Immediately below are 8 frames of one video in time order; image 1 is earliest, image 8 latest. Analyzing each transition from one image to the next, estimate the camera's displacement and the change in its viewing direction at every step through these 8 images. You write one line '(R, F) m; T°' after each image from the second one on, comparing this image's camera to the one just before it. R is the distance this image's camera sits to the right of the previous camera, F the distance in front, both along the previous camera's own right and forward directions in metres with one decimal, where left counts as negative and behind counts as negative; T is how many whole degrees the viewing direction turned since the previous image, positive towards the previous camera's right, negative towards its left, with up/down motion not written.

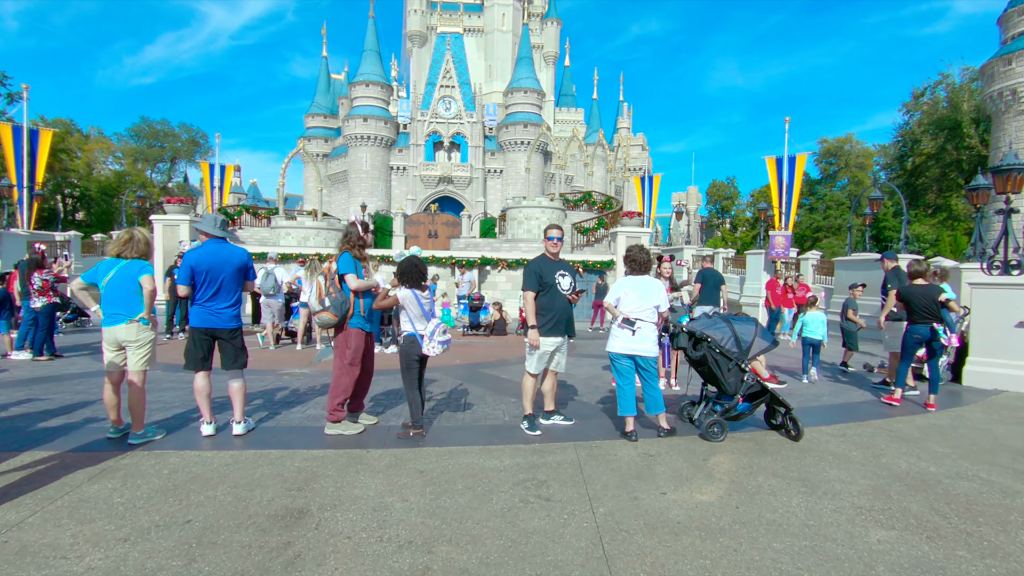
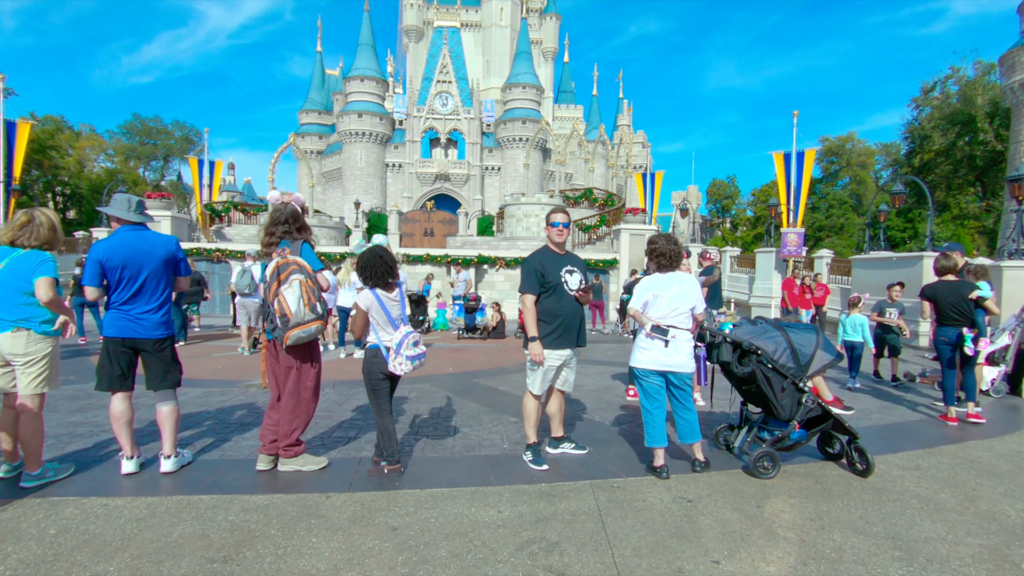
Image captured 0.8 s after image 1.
(0.0, +0.9) m; 0°
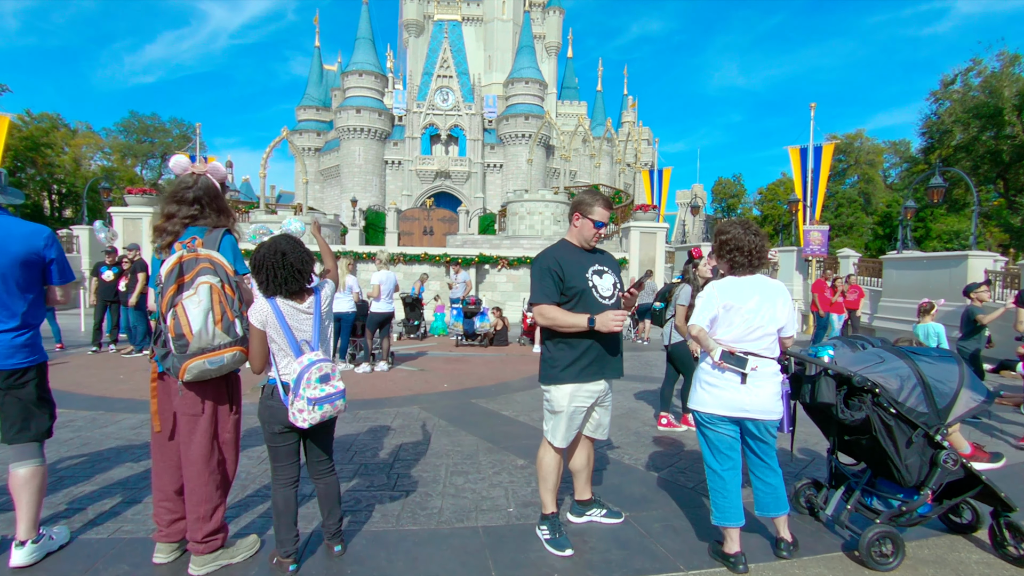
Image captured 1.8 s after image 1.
(0.0, +1.1) m; 0°
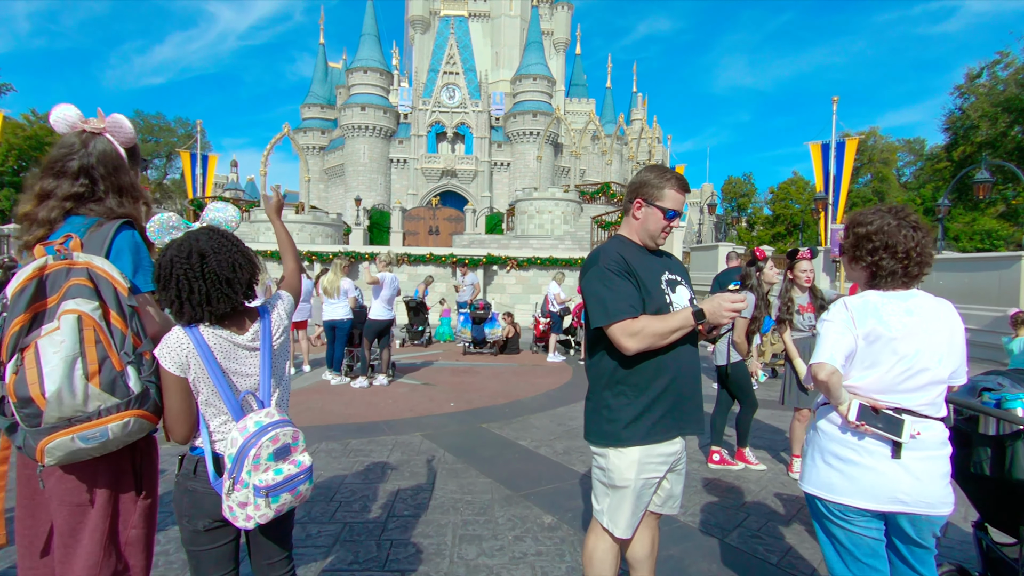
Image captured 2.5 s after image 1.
(-0.1, +0.8) m; -1°
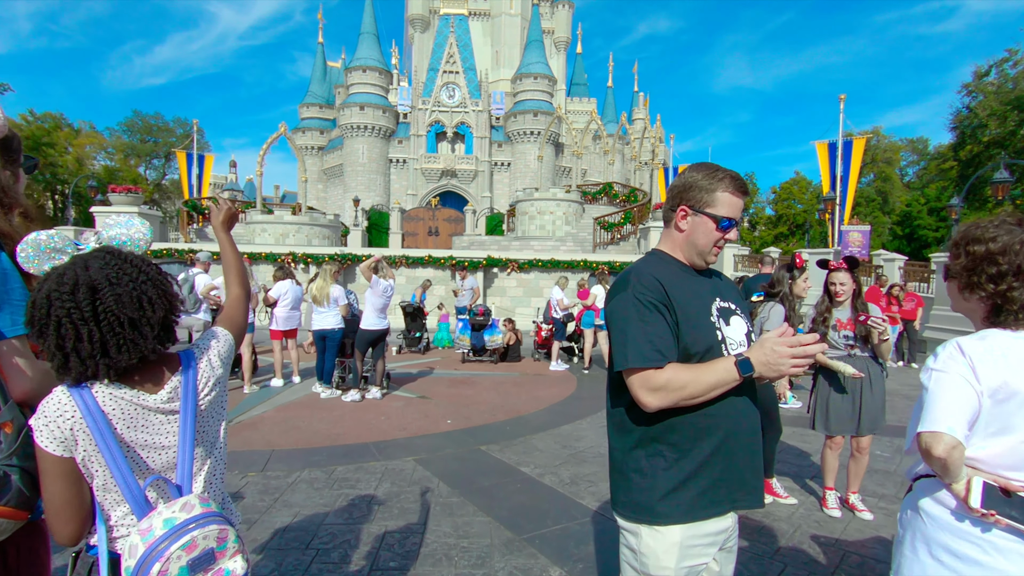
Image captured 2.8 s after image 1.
(0.0, +0.4) m; 0°
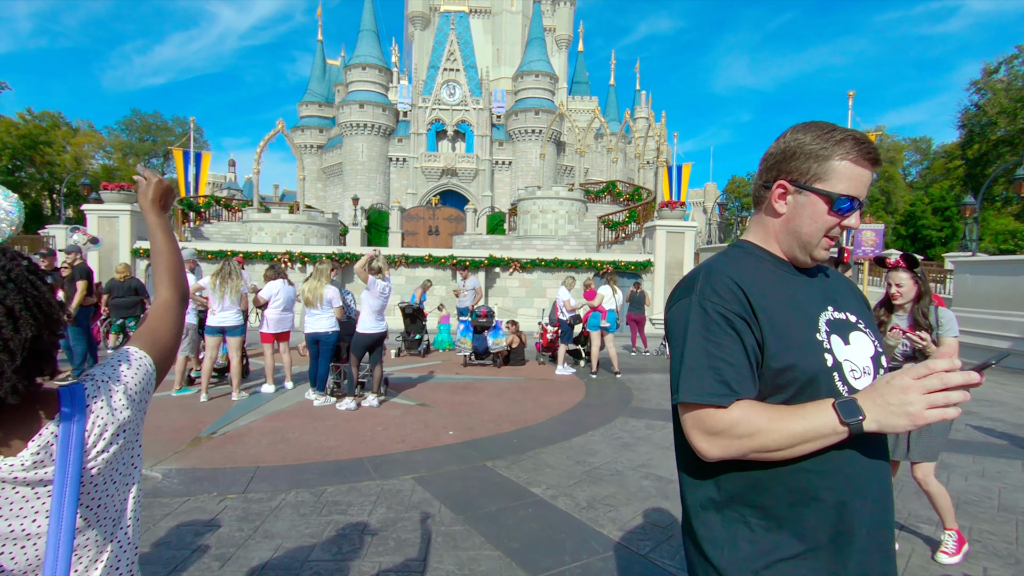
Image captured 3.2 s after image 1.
(-0.1, +0.4) m; 0°
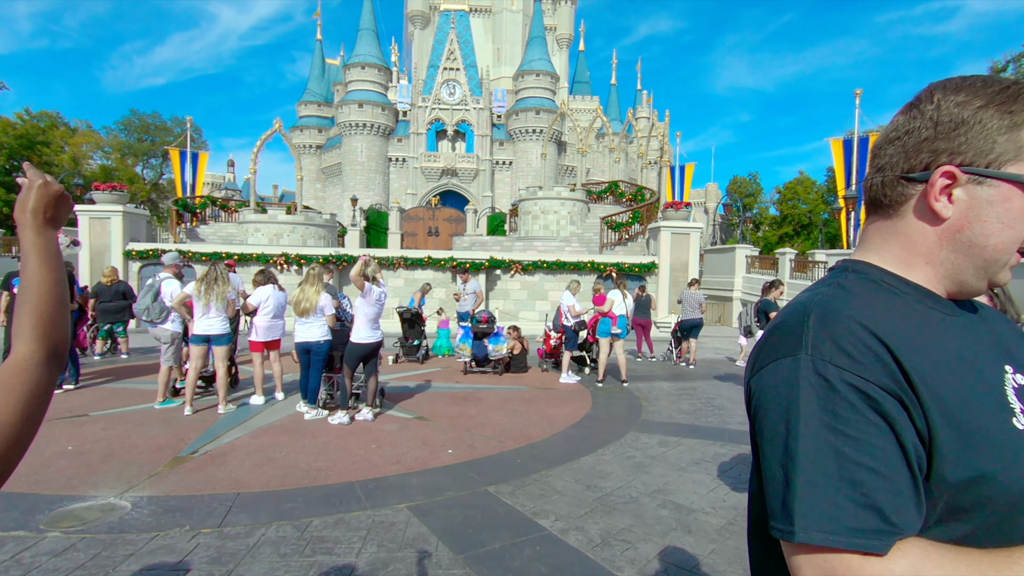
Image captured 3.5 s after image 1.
(0.0, +0.4) m; 0°
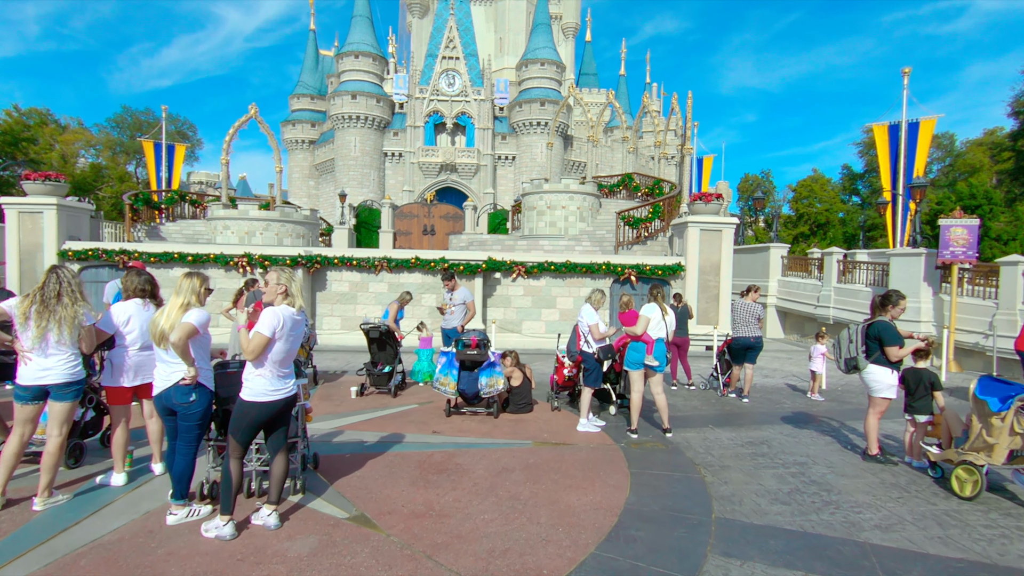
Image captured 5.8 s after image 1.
(+0.1, +2.4) m; 0°
